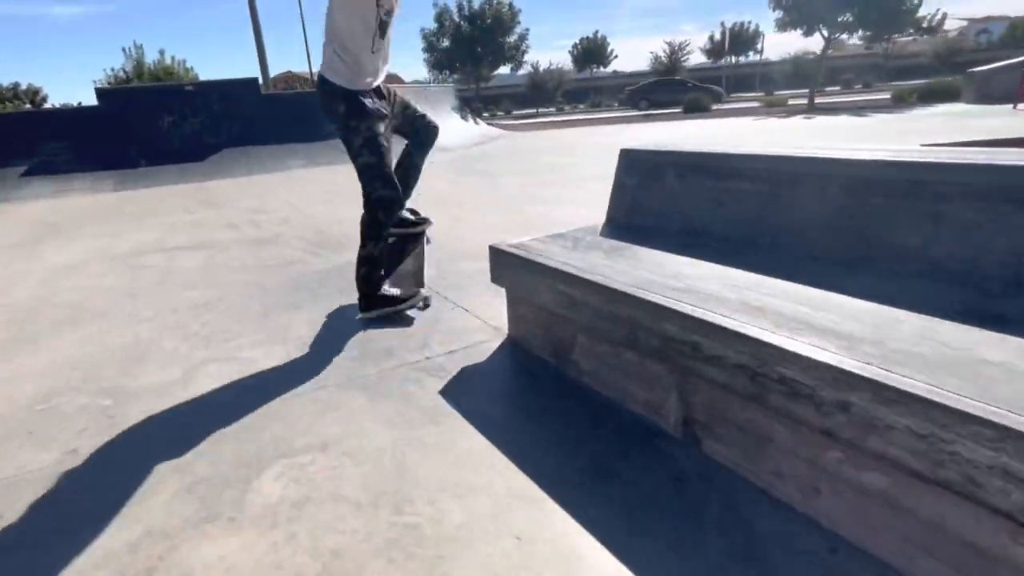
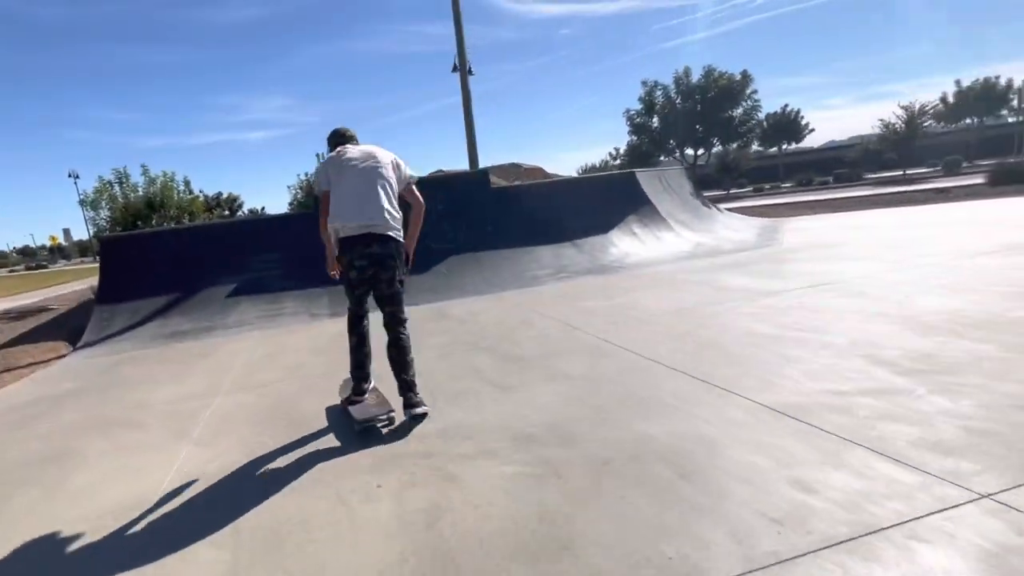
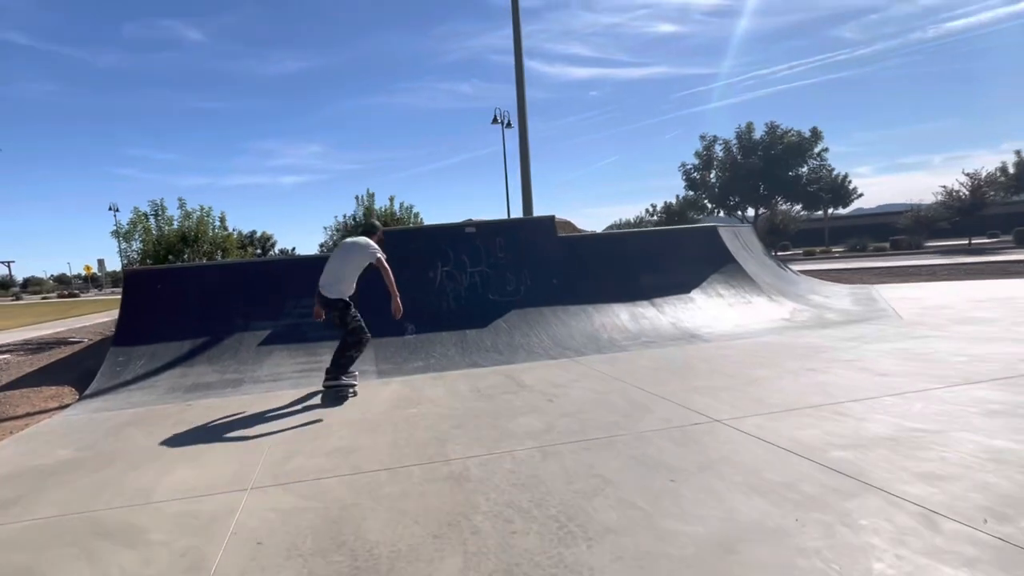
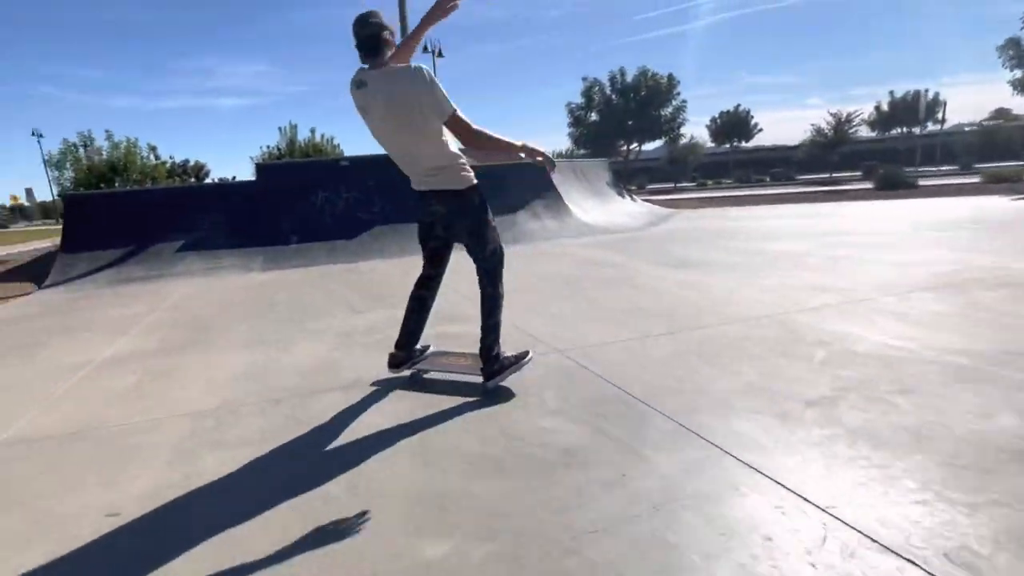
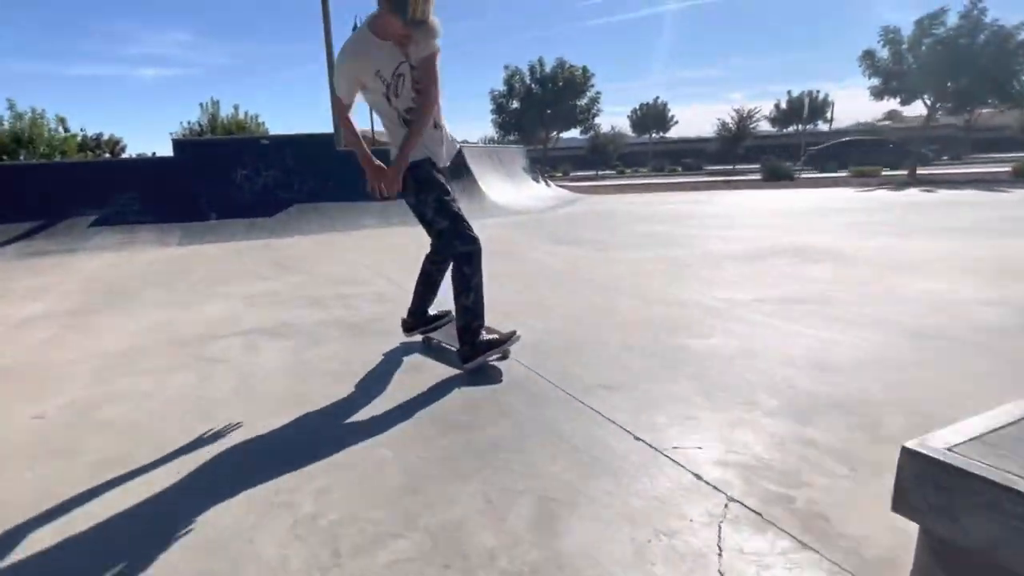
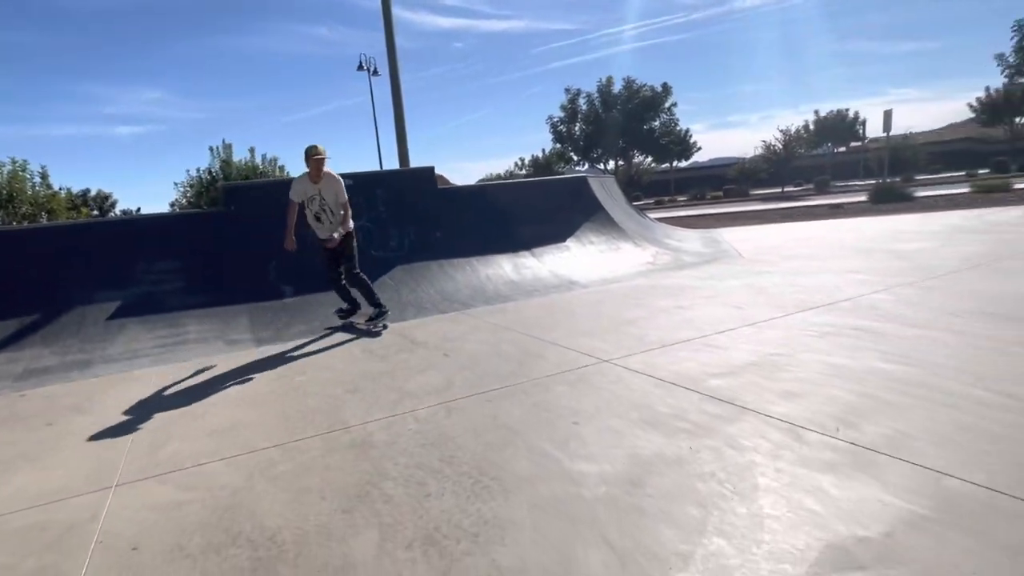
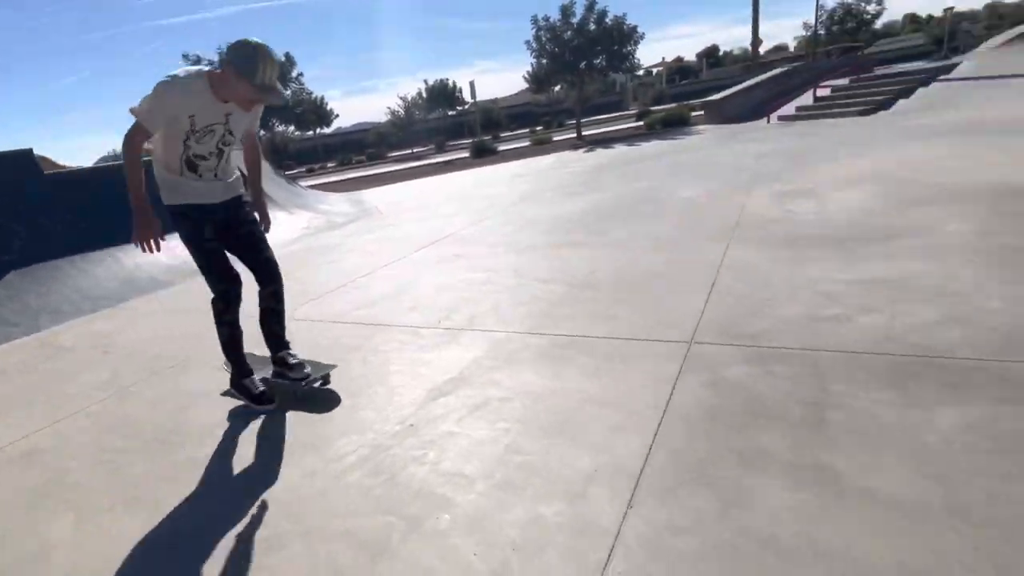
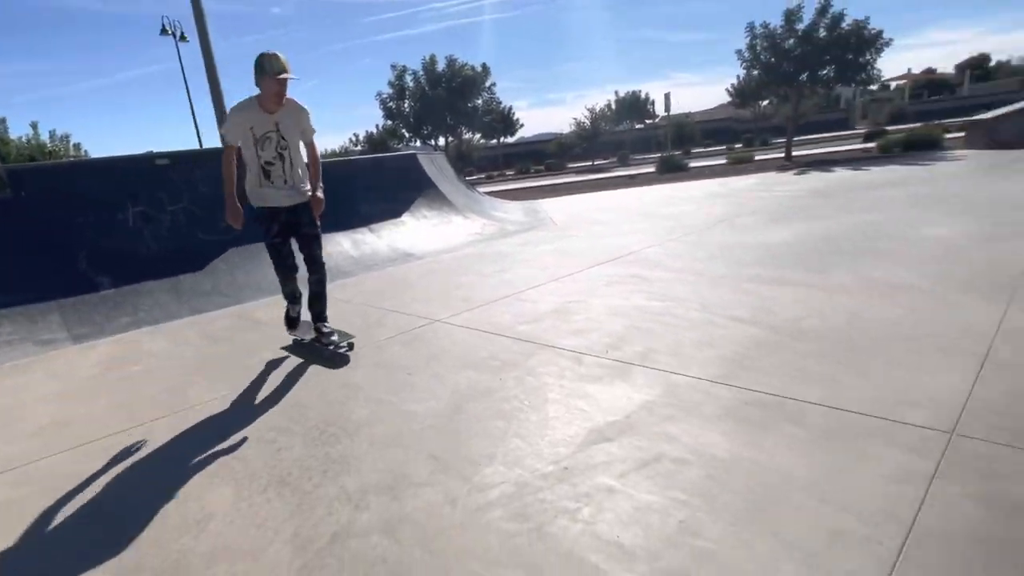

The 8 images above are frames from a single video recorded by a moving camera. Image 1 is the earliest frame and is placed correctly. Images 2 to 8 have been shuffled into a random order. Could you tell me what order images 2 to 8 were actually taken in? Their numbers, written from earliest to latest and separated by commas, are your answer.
5, 4, 2, 3, 6, 8, 7
